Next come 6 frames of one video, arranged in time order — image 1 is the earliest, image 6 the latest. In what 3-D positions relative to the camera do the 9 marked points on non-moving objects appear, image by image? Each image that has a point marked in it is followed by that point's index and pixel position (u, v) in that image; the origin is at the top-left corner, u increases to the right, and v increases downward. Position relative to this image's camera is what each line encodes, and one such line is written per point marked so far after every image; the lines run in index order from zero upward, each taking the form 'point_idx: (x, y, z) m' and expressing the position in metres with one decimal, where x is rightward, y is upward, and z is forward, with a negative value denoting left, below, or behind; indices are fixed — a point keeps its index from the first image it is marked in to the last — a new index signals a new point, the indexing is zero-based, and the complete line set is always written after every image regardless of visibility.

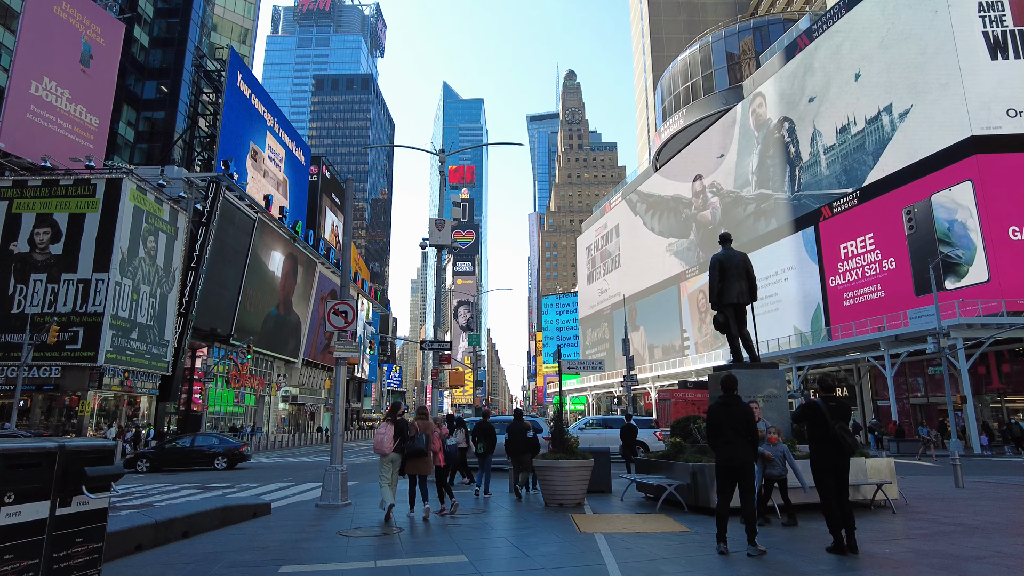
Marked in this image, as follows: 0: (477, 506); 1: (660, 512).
0: (-0.5, -3.2, +9.6) m
1: (+1.9, -2.9, +8.4) m
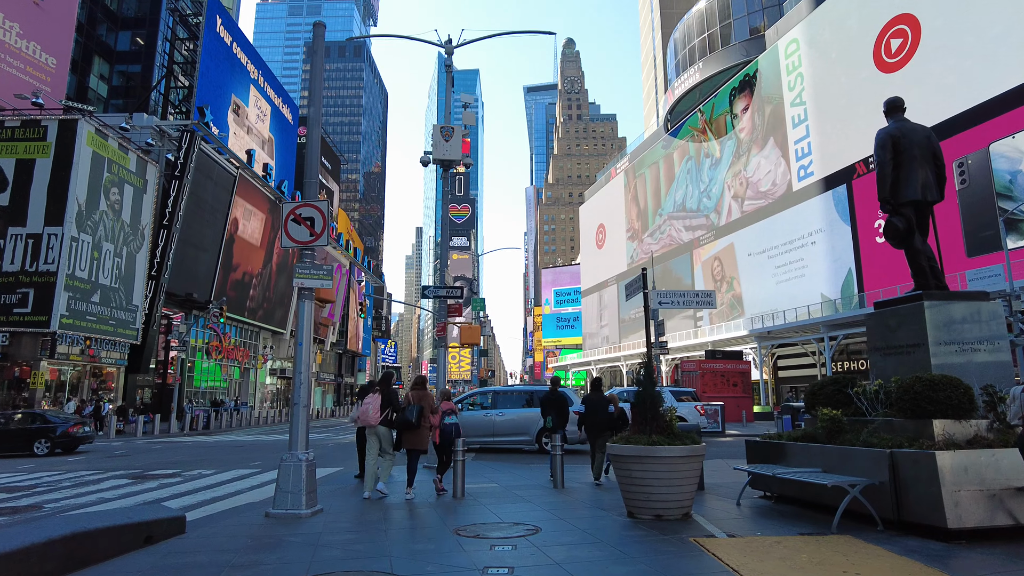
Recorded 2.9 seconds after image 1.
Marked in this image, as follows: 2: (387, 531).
0: (+0.1, -2.2, +6.2) m
1: (+2.5, -1.9, +4.9) m
2: (-1.1, -2.1, +5.7) m
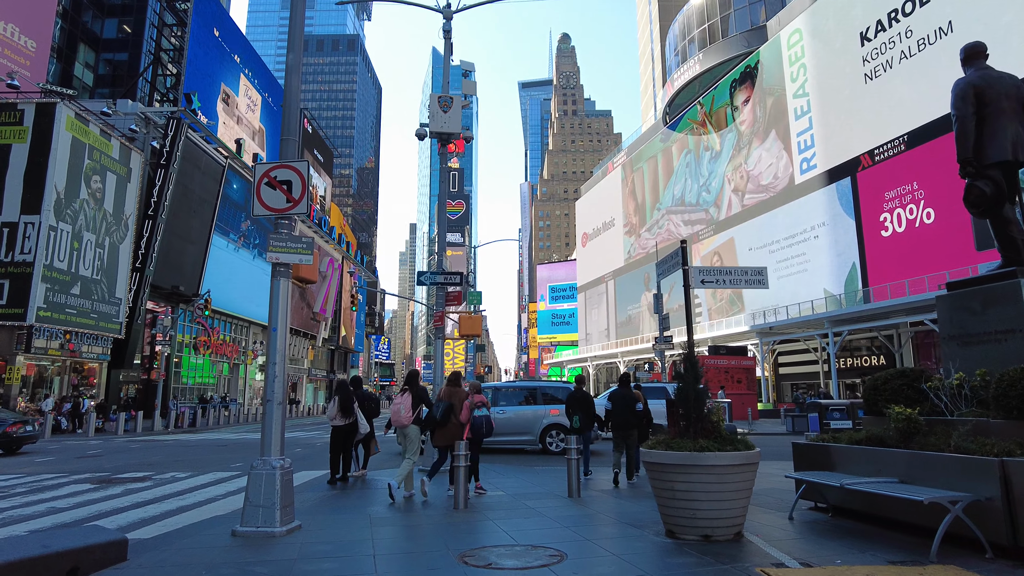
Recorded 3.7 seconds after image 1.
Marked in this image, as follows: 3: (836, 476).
0: (+0.2, -2.0, +5.2) m
1: (+2.6, -1.7, +4.0) m
2: (-1.0, -1.9, +4.7) m
3: (+2.8, -1.6, +5.7) m
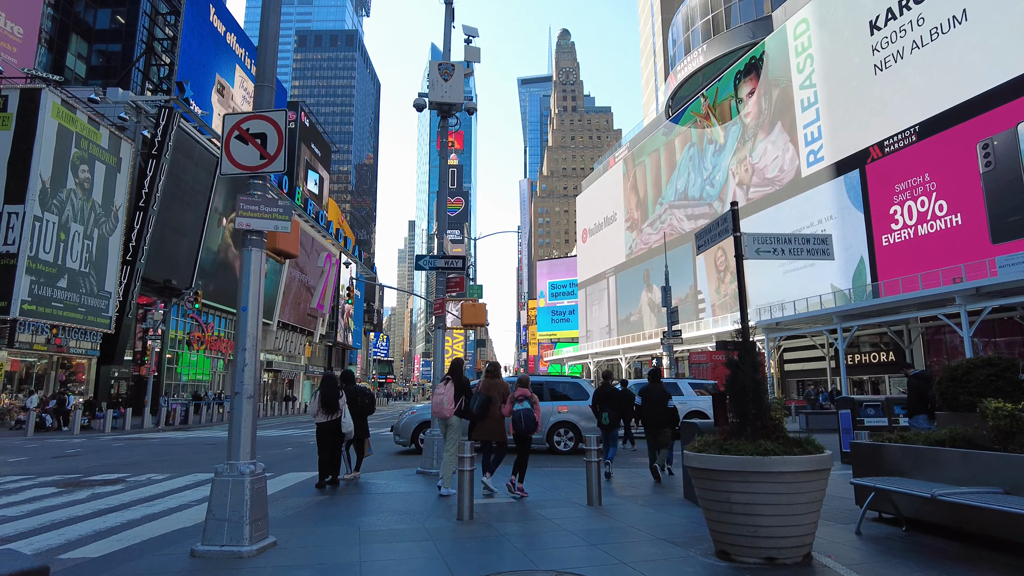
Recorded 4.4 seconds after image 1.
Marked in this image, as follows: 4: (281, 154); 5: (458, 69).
0: (+0.3, -1.8, +4.3) m
1: (+2.7, -1.5, +3.1) m
2: (-0.9, -1.7, +3.8) m
3: (+3.0, -1.4, +4.8) m
4: (-1.7, +1.0, +5.0) m
5: (-0.8, +3.2, +9.7) m
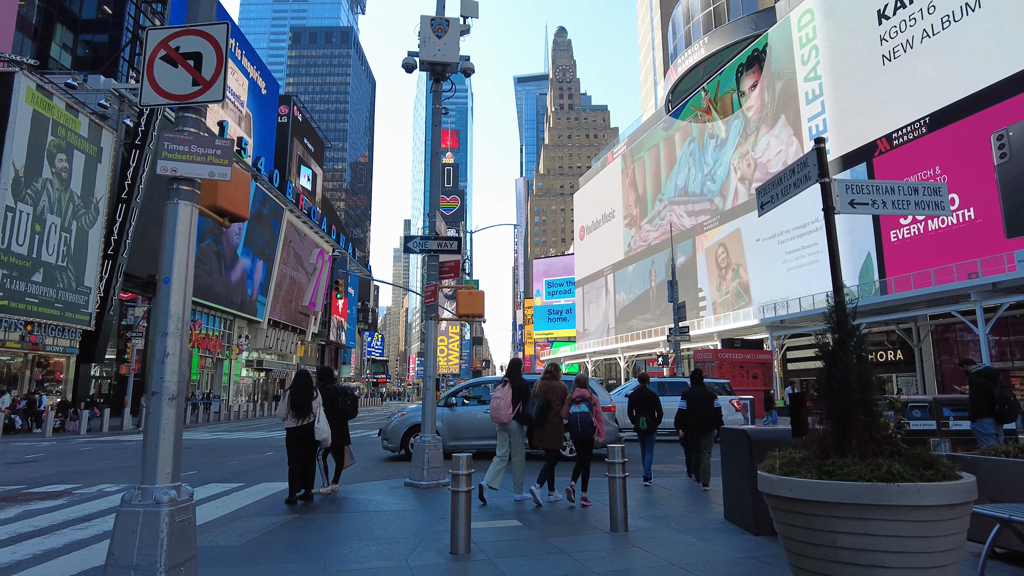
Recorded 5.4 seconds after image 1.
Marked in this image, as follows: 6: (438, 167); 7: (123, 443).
0: (+0.3, -1.6, +3.2) m
1: (+2.8, -1.3, +2.0) m
2: (-0.8, -1.5, +2.7) m
3: (+3.0, -1.2, +3.7) m
4: (-1.7, +1.2, +3.8) m
5: (-0.8, +3.4, +8.6) m
6: (-1.0, +1.7, +9.2) m
7: (-11.4, -4.5, +19.1) m
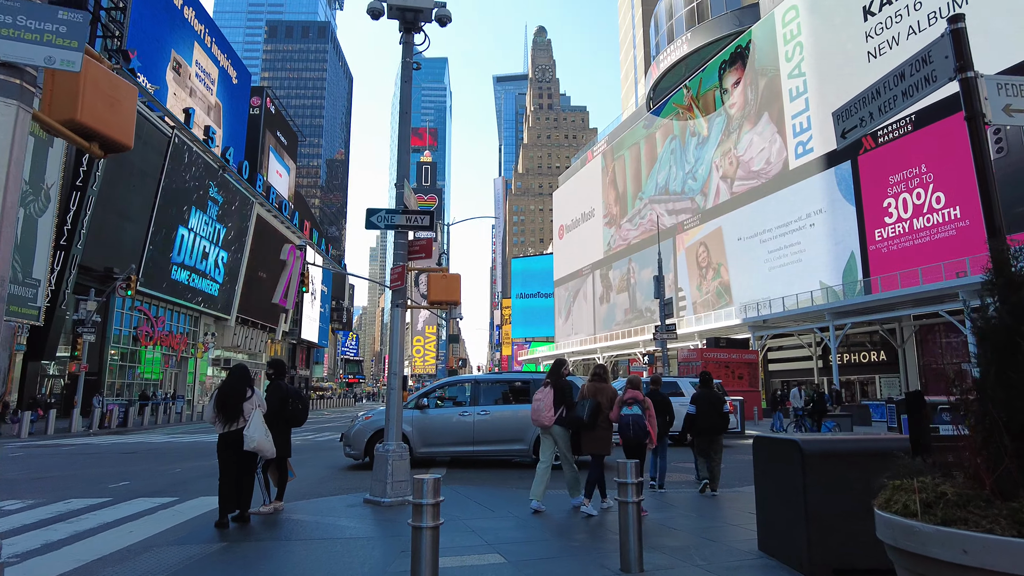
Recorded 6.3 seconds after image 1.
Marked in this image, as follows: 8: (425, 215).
0: (+0.3, -1.4, +2.0) m
1: (+2.8, -1.1, +0.9) m
2: (-0.8, -1.3, +1.5) m
3: (+3.0, -1.1, +2.6) m
4: (-1.7, +1.4, +2.6) m
5: (-1.0, +3.6, +7.4) m
6: (-1.3, +1.9, +7.9) m
7: (-12.0, -4.2, +17.5) m
8: (-1.1, +0.9, +8.0) m
